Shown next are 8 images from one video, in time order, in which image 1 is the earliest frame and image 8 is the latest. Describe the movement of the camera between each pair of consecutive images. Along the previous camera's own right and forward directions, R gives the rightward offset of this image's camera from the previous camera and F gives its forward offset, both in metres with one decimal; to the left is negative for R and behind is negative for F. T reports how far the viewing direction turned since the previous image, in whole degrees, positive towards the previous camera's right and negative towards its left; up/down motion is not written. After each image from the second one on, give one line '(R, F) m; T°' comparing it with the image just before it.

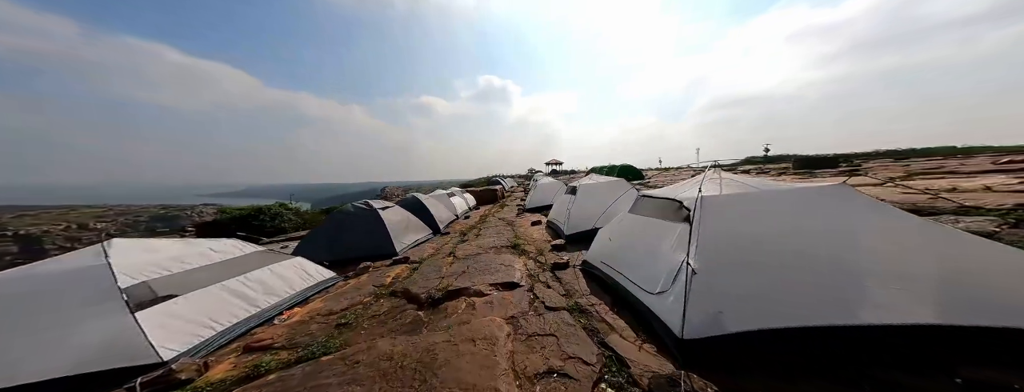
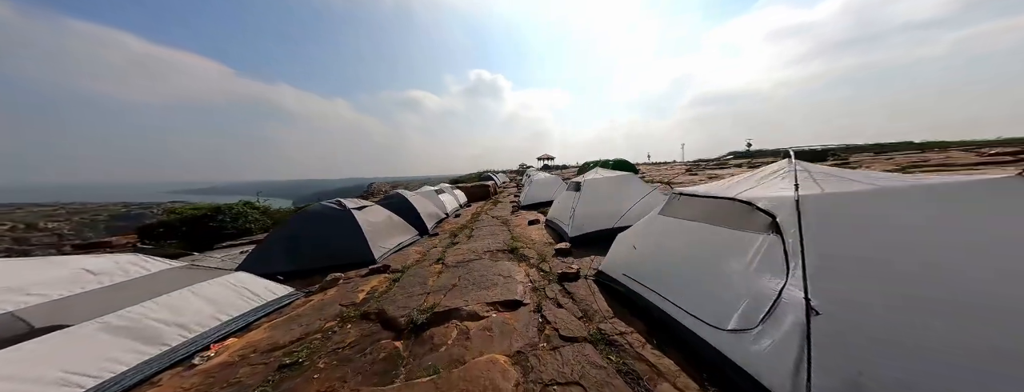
(-0.2, +0.8) m; +2°
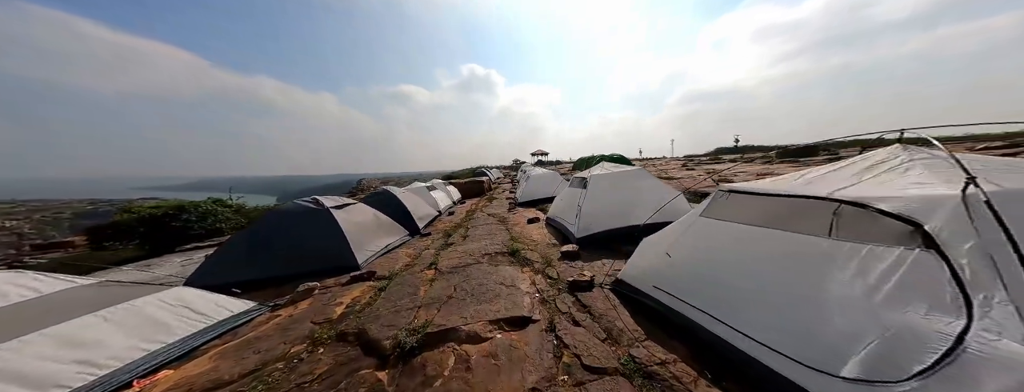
(-0.2, +0.6) m; +2°
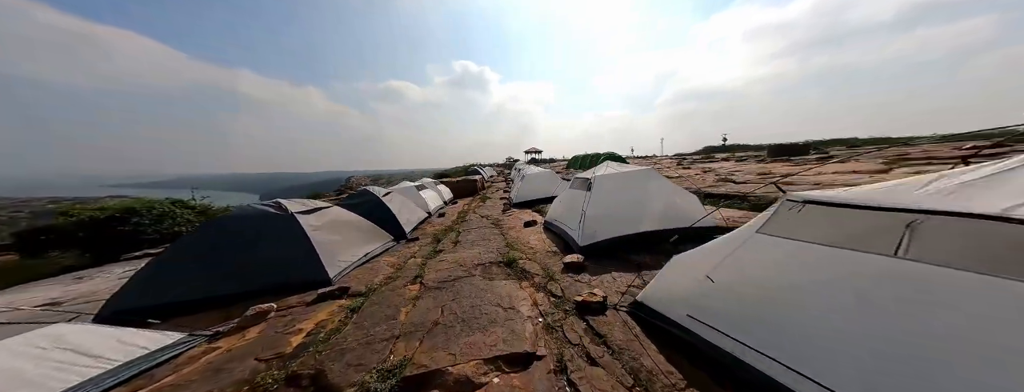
(-0.1, +0.6) m; +2°
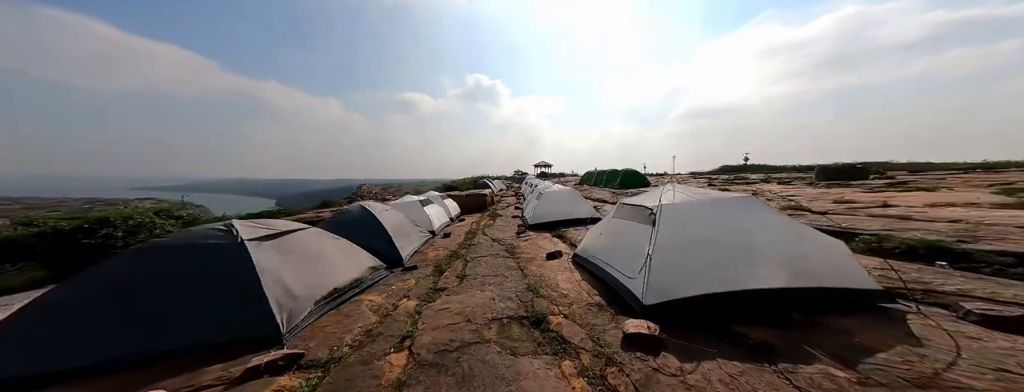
(-0.3, +1.3) m; -2°
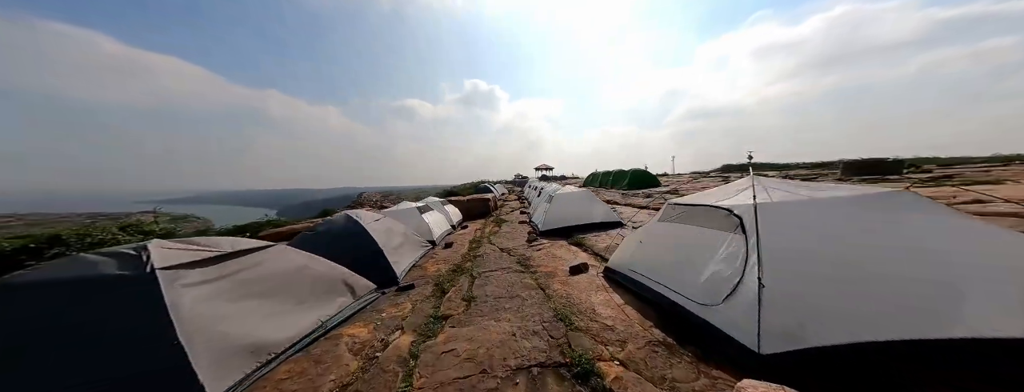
(-0.3, +0.9) m; 0°
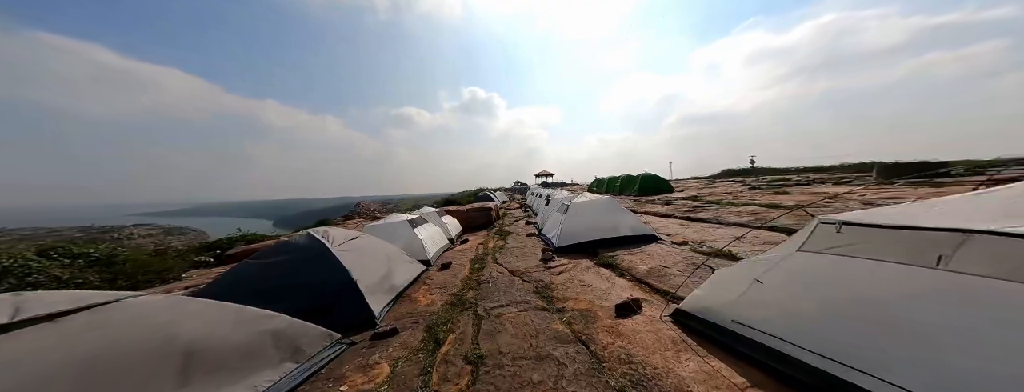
(-0.3, +1.3) m; 0°
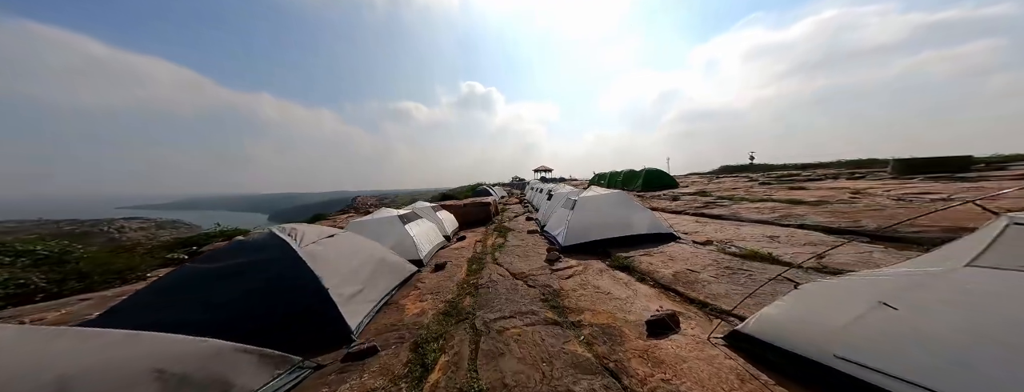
(-0.1, +0.7) m; +1°
